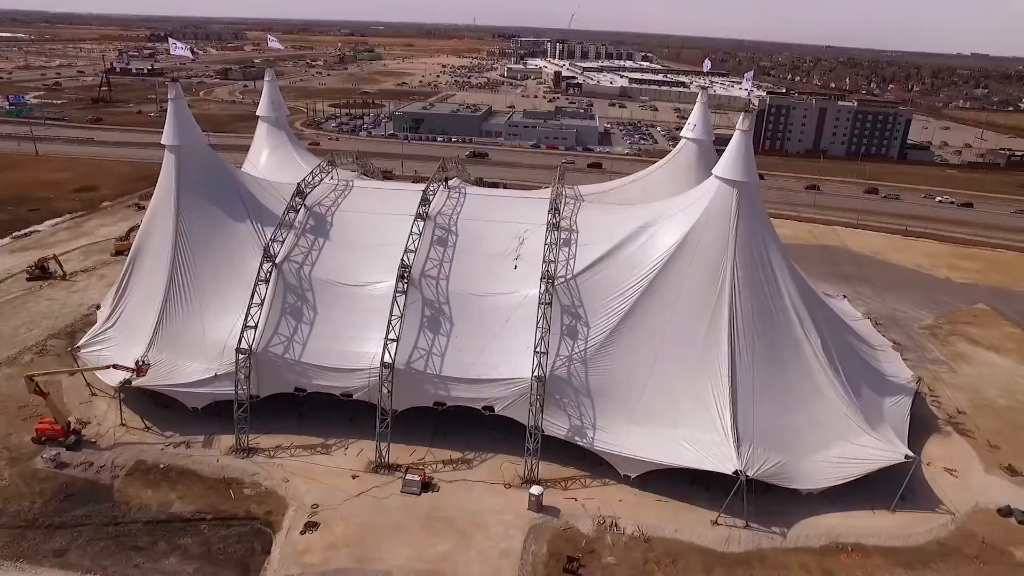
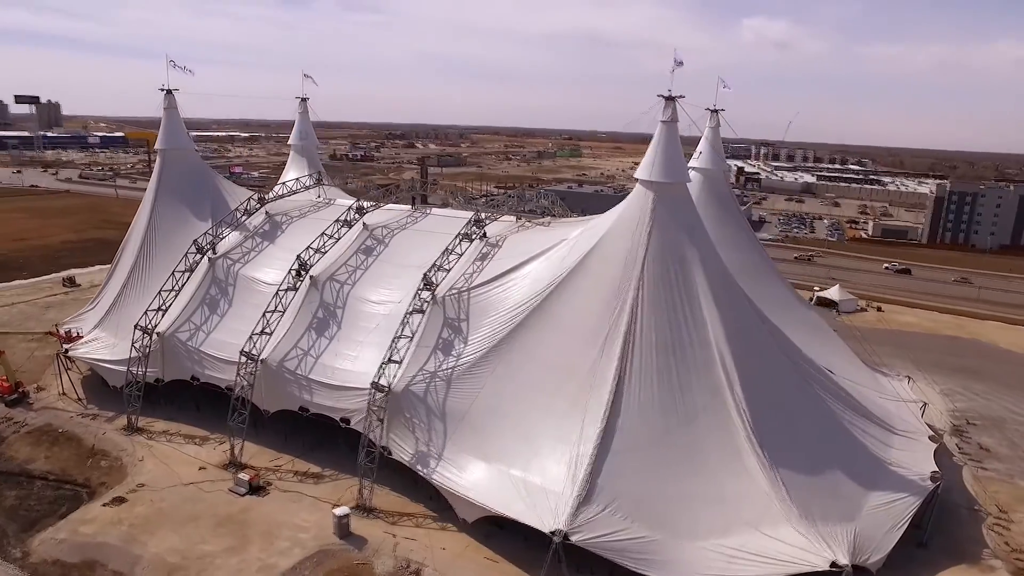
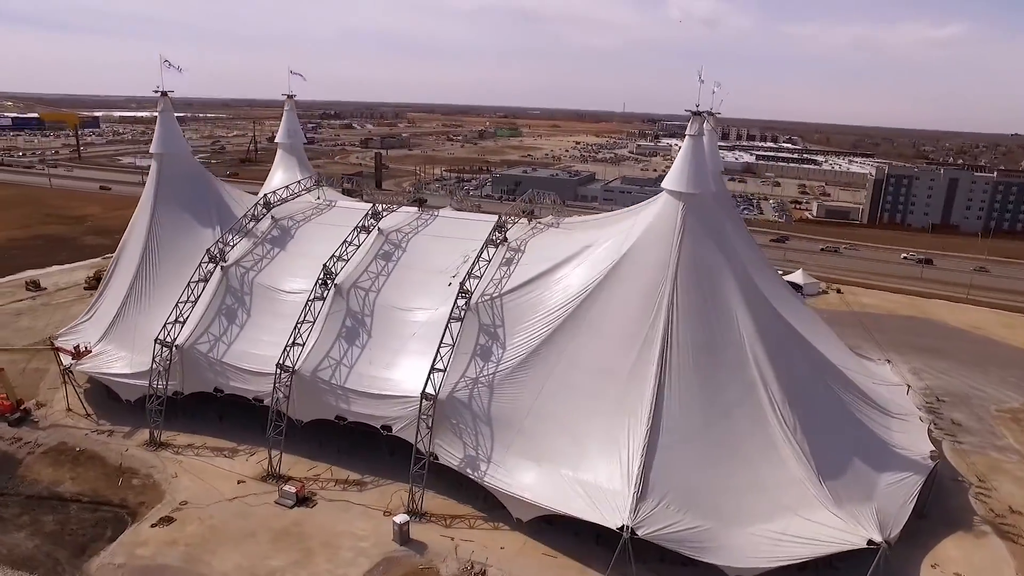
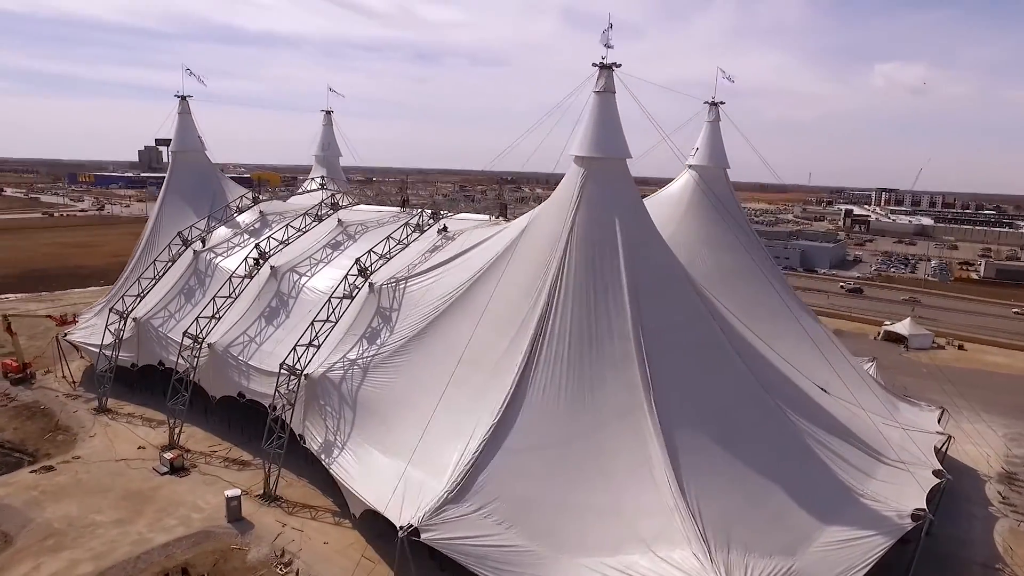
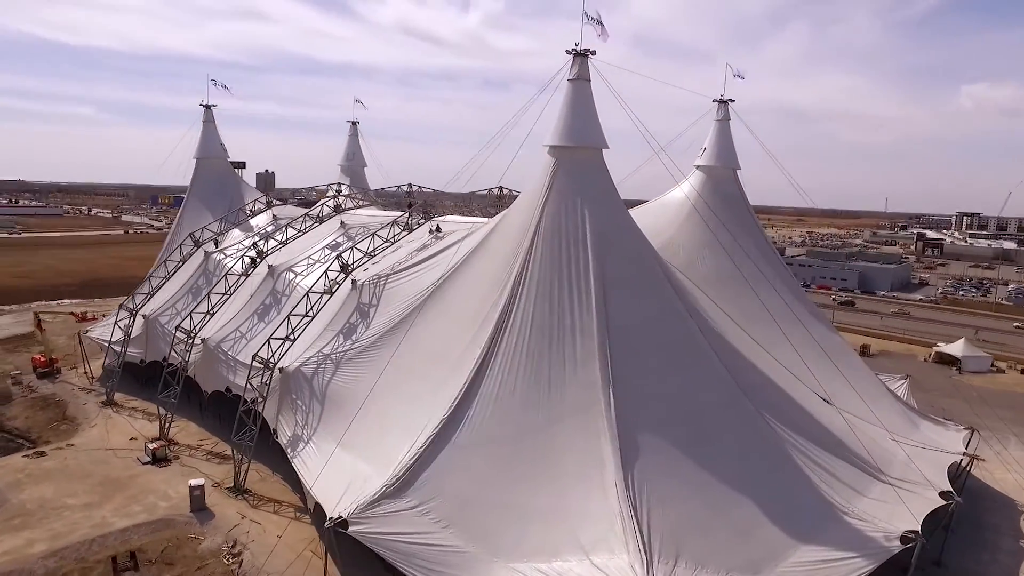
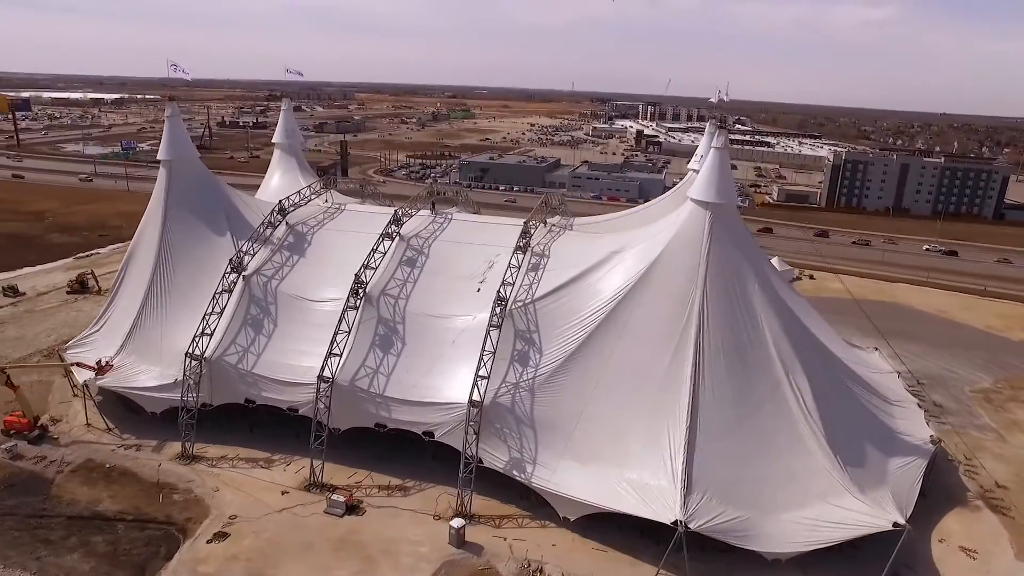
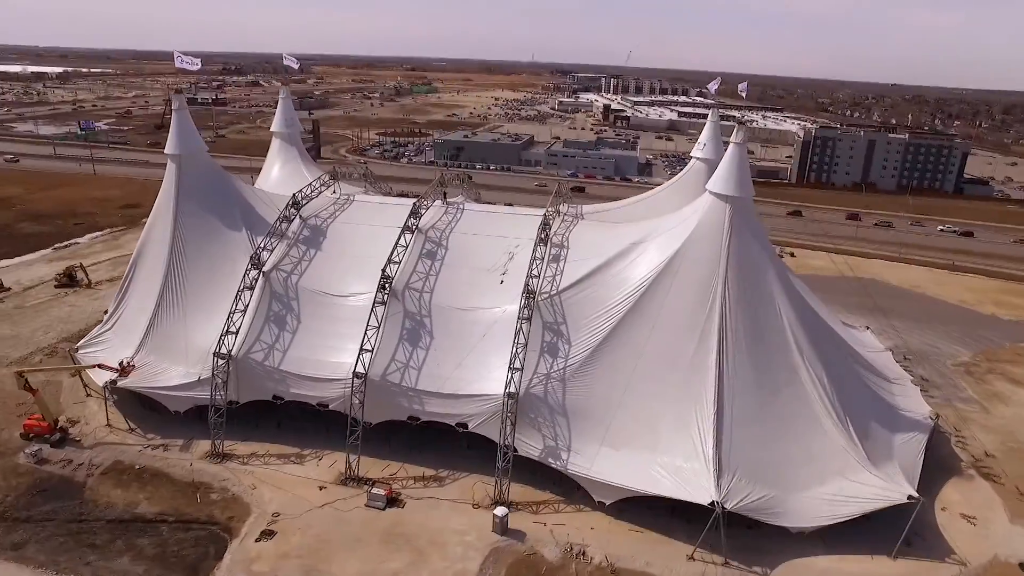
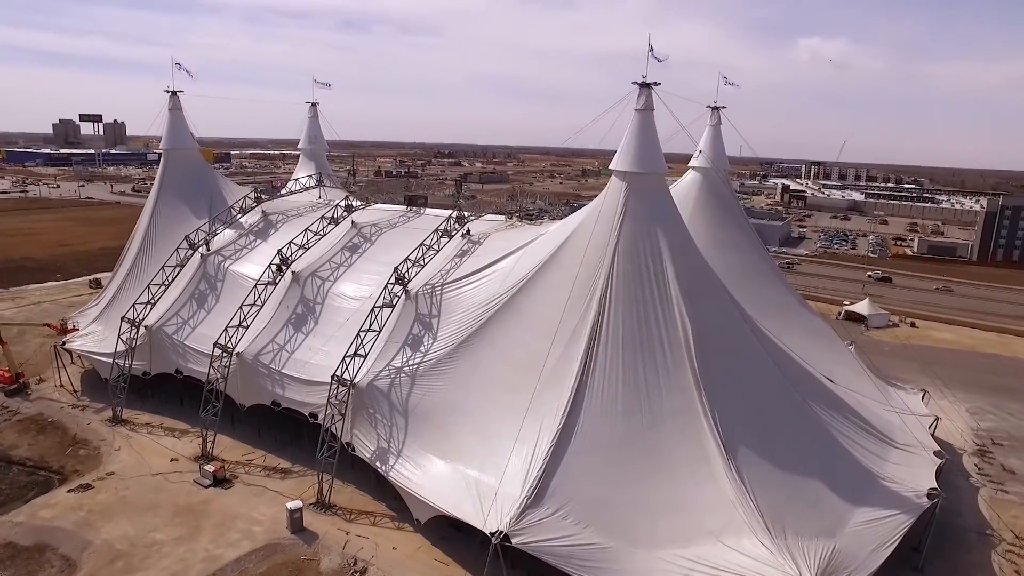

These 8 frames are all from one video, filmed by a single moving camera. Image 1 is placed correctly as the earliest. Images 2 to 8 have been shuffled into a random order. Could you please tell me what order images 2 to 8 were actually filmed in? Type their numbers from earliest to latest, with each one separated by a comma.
7, 6, 3, 2, 8, 4, 5
